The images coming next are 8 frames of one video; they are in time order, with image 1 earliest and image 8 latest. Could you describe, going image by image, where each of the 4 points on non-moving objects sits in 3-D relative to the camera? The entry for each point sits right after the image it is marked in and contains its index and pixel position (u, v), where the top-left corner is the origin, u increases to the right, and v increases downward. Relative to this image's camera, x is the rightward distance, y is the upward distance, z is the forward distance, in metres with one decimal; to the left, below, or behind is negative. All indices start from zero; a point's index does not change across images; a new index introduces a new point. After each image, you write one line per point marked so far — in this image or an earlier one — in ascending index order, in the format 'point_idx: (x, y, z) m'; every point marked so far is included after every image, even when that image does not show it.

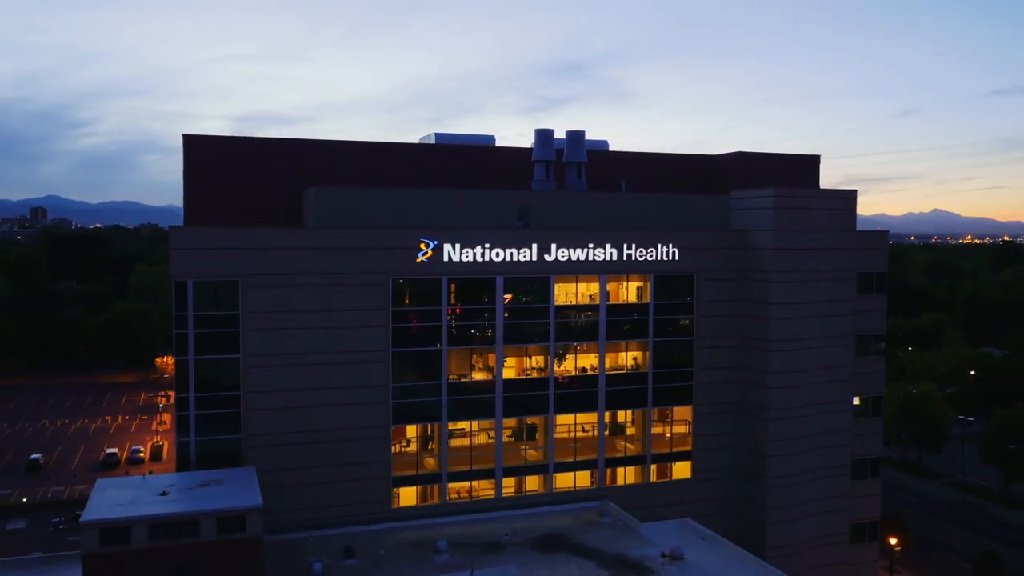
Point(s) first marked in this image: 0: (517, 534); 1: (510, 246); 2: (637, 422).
0: (+0.1, -5.4, +17.1) m
1: (0.0, +1.0, +18.2) m
2: (+3.2, -3.4, +19.4) m
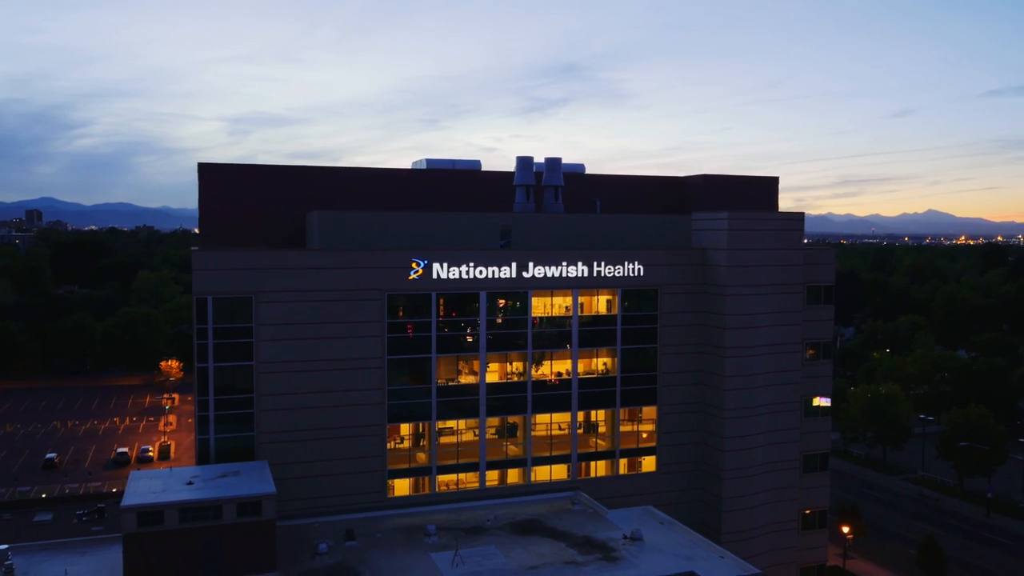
0: (-0.3, -5.8, +19.3) m
1: (-0.5, +0.6, +20.4) m
2: (+2.7, -3.8, +21.7) m
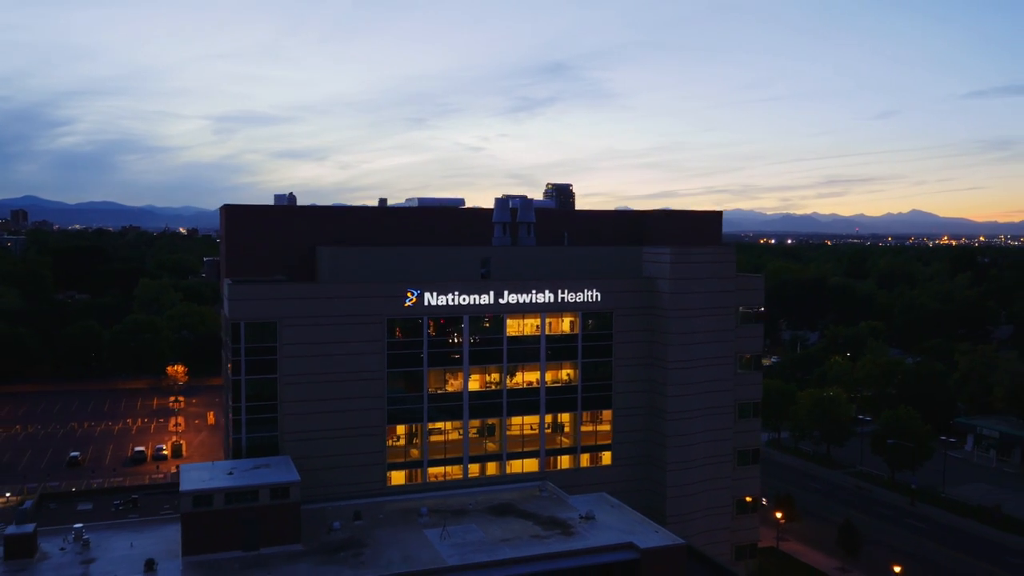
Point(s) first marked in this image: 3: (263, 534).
0: (-1.0, -6.6, +23.4) m
1: (-1.2, -0.1, +24.6) m
2: (+2.0, -4.5, +25.9) m
3: (-6.4, -6.3, +19.7) m
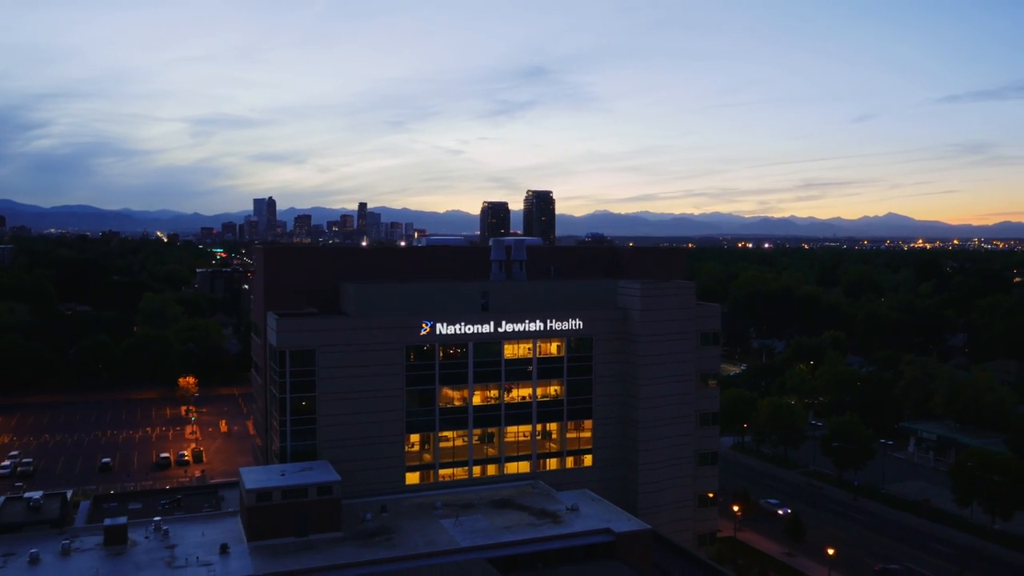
0: (-1.1, -7.8, +28.2) m
1: (-1.3, -1.3, +29.4) m
2: (+1.8, -5.7, +30.7) m
3: (-6.3, -7.5, +24.3) m
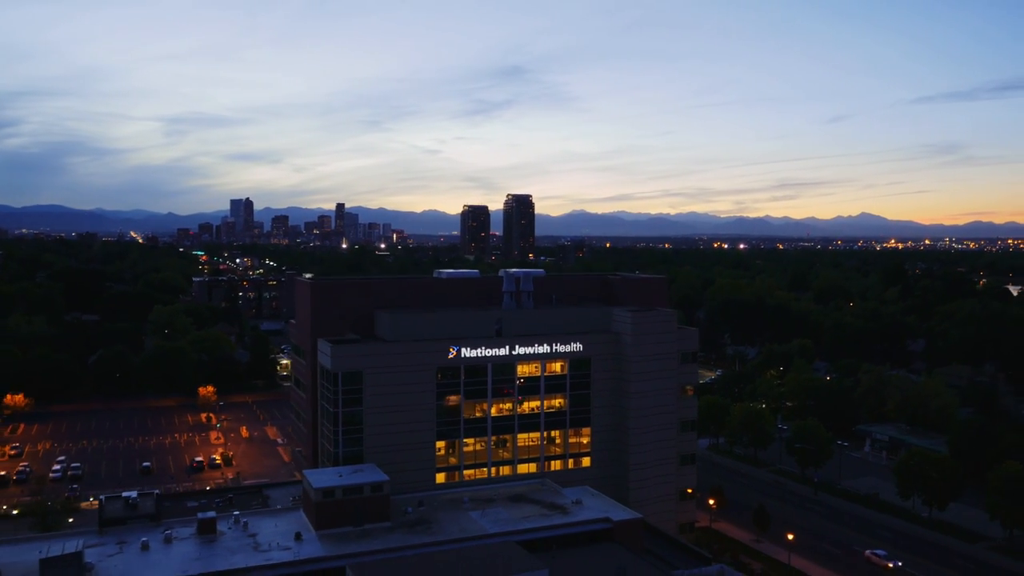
0: (-0.5, -9.1, +33.7) m
1: (-0.8, -2.7, +34.8) m
2: (+2.3, -7.1, +36.3) m
3: (-5.6, -8.8, +29.7) m
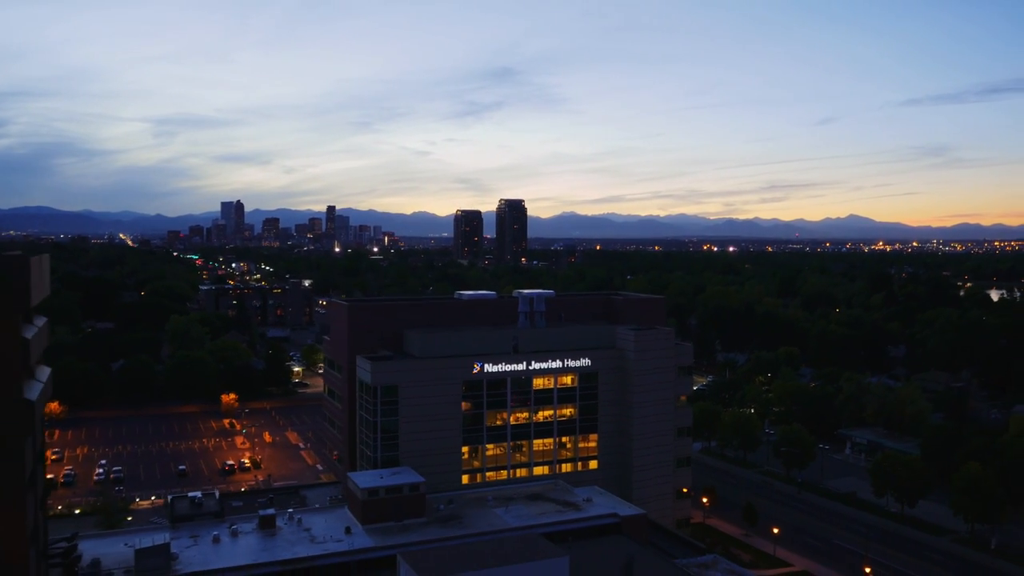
0: (+0.3, -10.2, +38.0) m
1: (+0.1, -3.8, +39.1) m
2: (+3.2, -8.2, +40.6) m
3: (-4.7, -10.0, +33.9) m
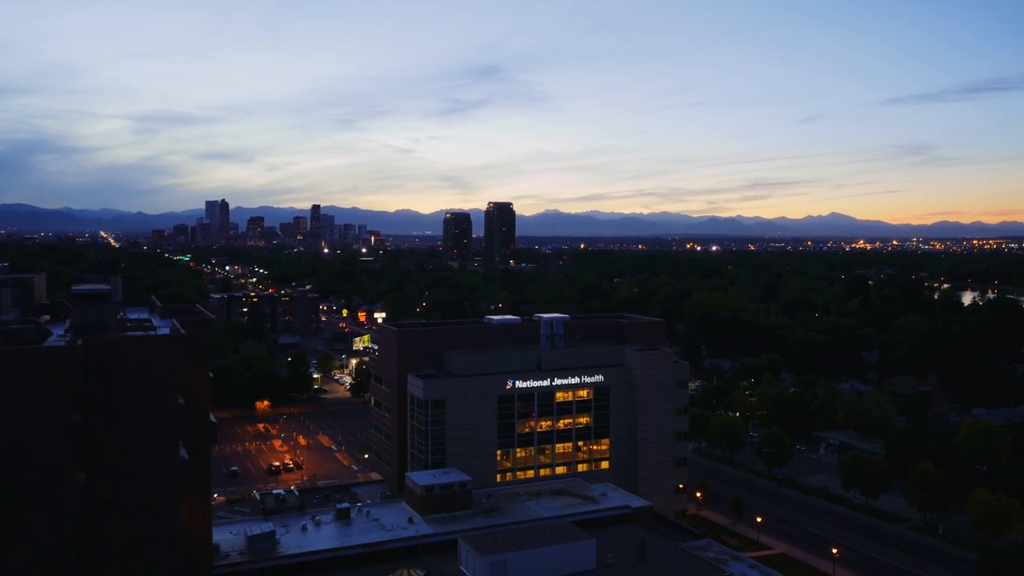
0: (+1.9, -11.9, +45.2) m
1: (+1.6, -5.5, +46.3) m
2: (+4.7, -9.9, +47.9) m
3: (-3.0, -11.7, +41.0) m
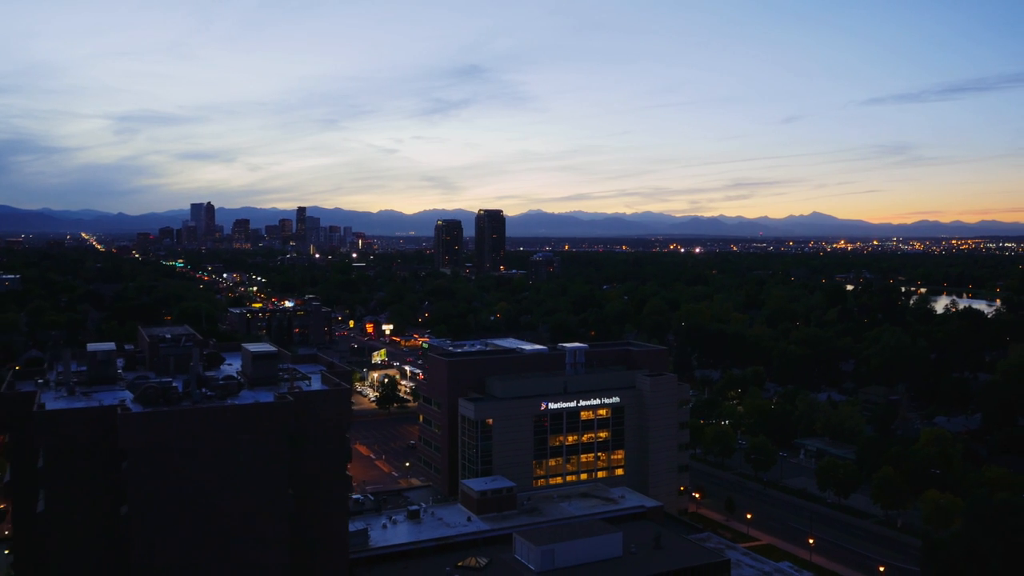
0: (+4.3, -14.6, +54.5) m
1: (+4.0, -8.2, +55.6) m
2: (+7.0, -12.6, +57.2) m
3: (-0.6, -14.4, +50.2) m
